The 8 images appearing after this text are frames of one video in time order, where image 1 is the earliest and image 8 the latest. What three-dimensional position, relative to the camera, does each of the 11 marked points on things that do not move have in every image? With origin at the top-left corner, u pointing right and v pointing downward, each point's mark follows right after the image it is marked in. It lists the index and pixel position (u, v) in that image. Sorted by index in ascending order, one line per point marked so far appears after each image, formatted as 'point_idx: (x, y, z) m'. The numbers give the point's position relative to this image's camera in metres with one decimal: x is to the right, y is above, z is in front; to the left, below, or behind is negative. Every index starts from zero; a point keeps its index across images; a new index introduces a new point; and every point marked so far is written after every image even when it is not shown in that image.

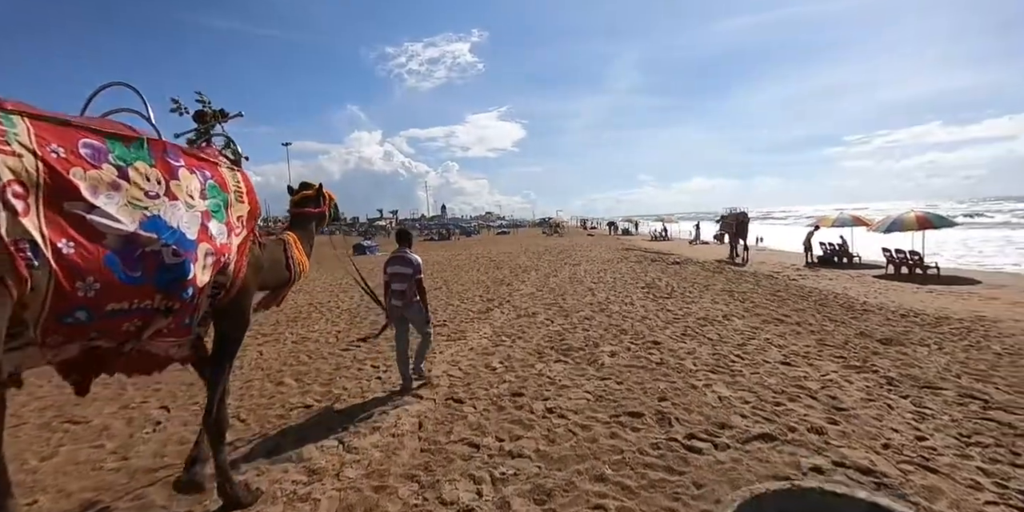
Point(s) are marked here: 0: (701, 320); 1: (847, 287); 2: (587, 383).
0: (+3.2, -1.1, +7.8) m
1: (+10.8, -1.1, +14.7) m
2: (+0.8, -1.4, +5.2) m
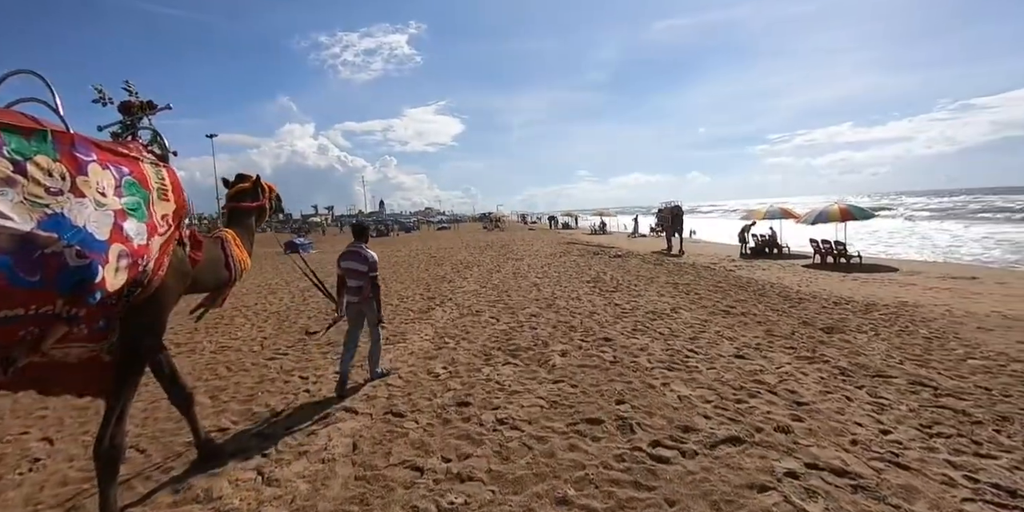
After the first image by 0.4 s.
0: (+2.3, -1.0, +7.6) m
1: (+9.0, -0.8, +15.4) m
2: (+0.3, -1.4, +4.8) m
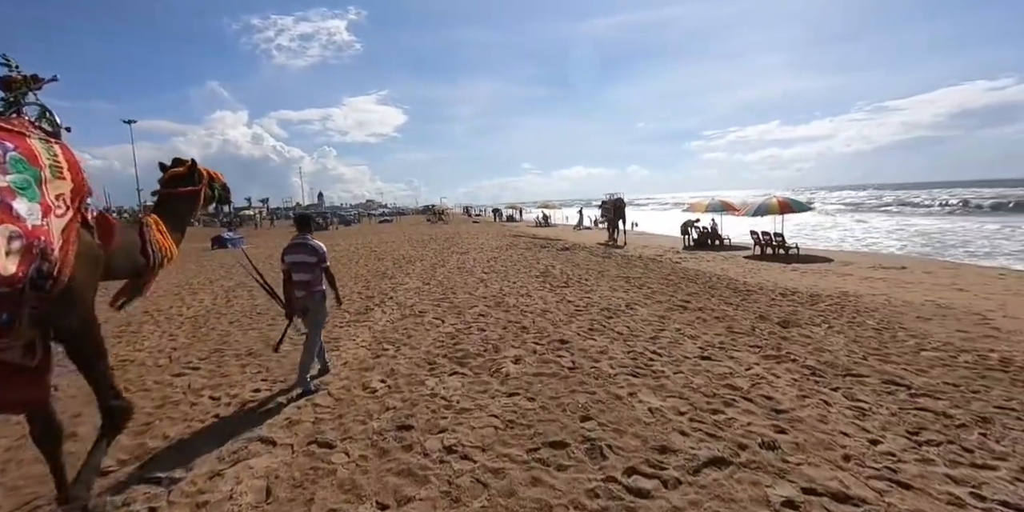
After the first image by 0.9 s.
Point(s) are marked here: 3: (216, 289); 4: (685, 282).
0: (+1.5, -0.9, +7.2) m
1: (+7.3, -0.5, +15.7) m
2: (-0.2, -1.3, +4.1) m
3: (-7.6, -0.8, +11.8) m
4: (+4.5, -0.7, +12.0) m
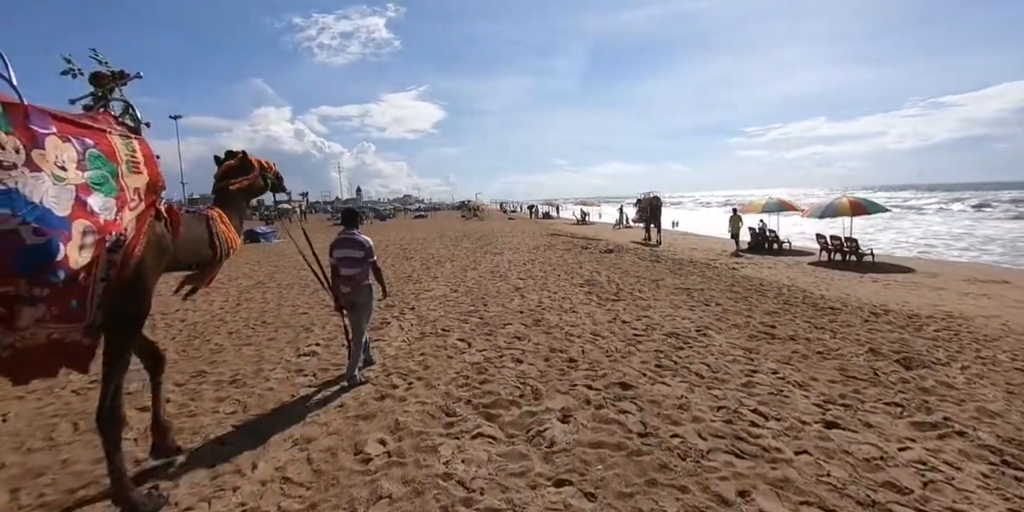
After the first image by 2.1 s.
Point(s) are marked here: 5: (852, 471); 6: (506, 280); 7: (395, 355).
0: (+2.0, -1.1, +5.7) m
1: (+8.4, -0.7, +13.8) m
2: (+0.1, -1.5, +2.8) m
3: (-6.7, -0.8, +11.1) m
4: (+5.4, -0.9, +10.3) m
5: (+2.2, -1.4, +3.0) m
6: (-0.1, -0.6, +10.6) m
7: (-1.4, -1.2, +5.5) m
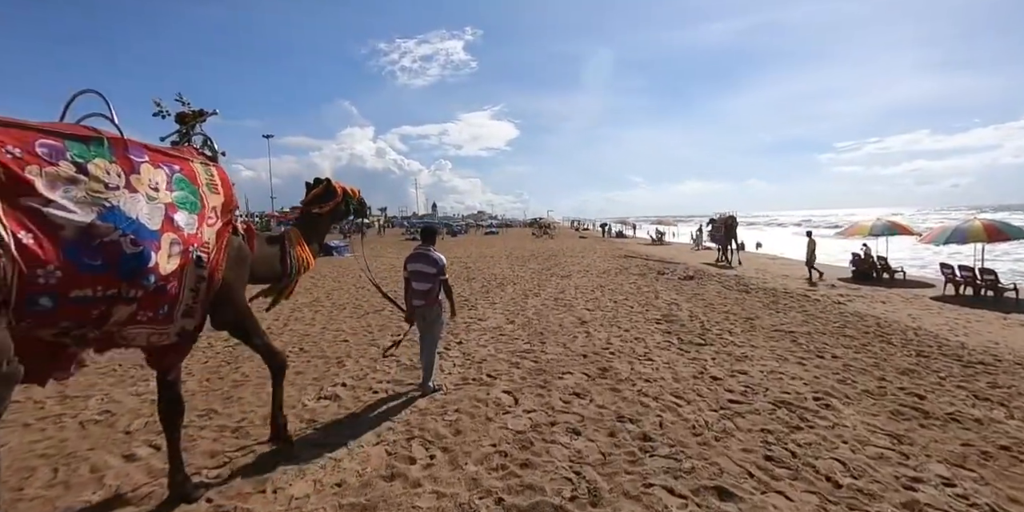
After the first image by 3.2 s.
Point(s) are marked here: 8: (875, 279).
0: (+2.6, -1.5, +4.3) m
1: (+10.1, -1.6, +11.3) m
2: (+0.2, -1.7, +1.7) m
3: (-5.3, -1.2, +10.9) m
4: (+6.6, -1.6, +8.3) m
5: (+2.4, -1.7, +1.6) m
6: (+1.2, -1.1, +9.4) m
7: (-0.9, -1.5, +4.5) m
8: (+15.4, -1.0, +19.5) m
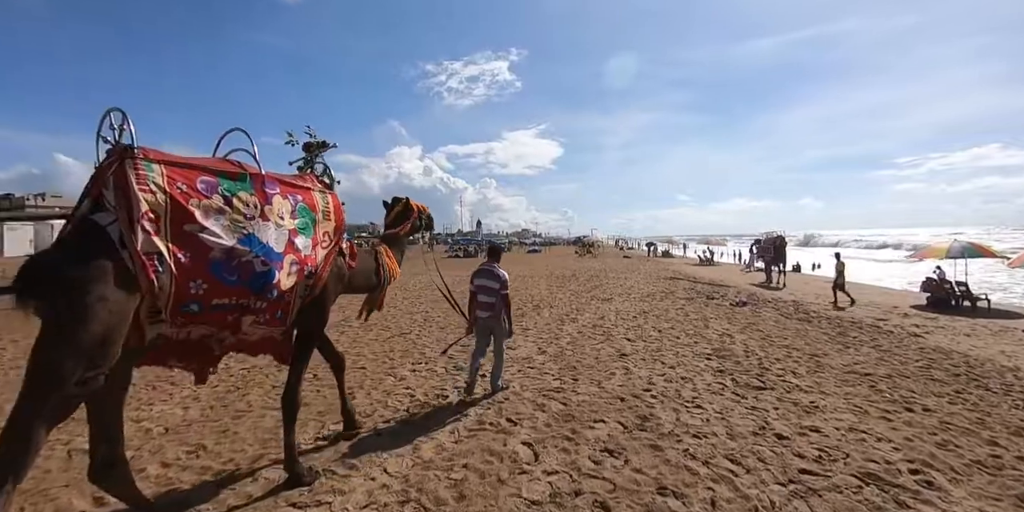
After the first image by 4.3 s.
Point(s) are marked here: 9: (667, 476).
0: (+2.7, -1.8, +3.4) m
1: (+10.8, -2.3, +9.7) m
2: (+0.1, -1.9, +1.0) m
3: (-4.5, -1.6, +10.7) m
4: (+7.1, -2.1, +7.0) m
5: (+2.2, -1.9, +0.7) m
6: (+1.8, -1.6, +8.6) m
7: (-0.7, -1.7, +3.9) m
8: (+16.9, -2.0, +17.3) m
9: (+1.2, -1.7, +3.6) m
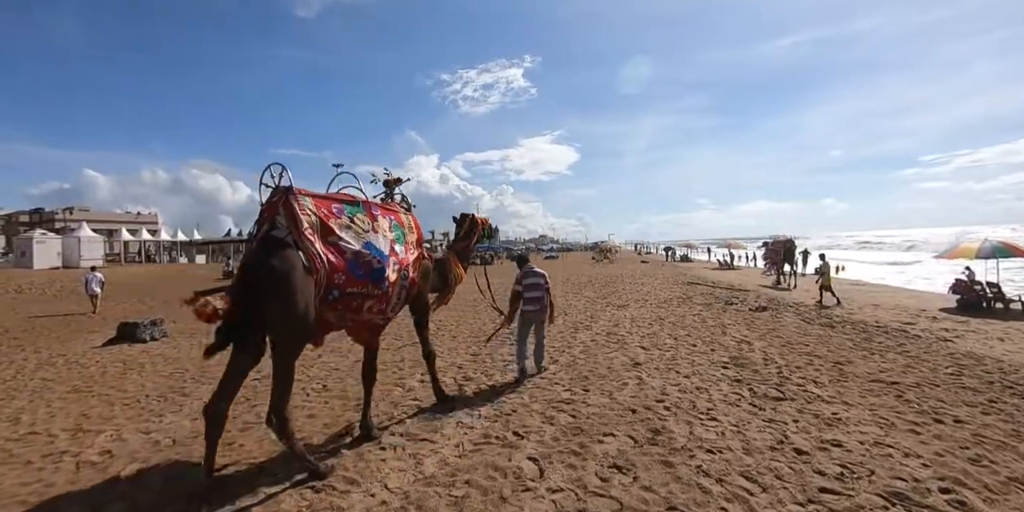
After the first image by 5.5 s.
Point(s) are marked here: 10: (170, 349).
0: (+2.7, -1.8, +3.2) m
1: (+11.1, -2.3, +9.1) m
2: (+0.1, -1.9, +0.9) m
3: (-4.2, -1.8, +10.7) m
4: (+7.2, -2.1, +6.6) m
5: (+2.2, -1.9, +0.5) m
6: (+2.0, -1.7, +8.4) m
7: (-0.7, -1.8, +3.8) m
8: (+17.4, -2.1, +16.6) m
9: (+1.2, -1.8, +3.4) m
10: (-8.6, -2.3, +11.6) m
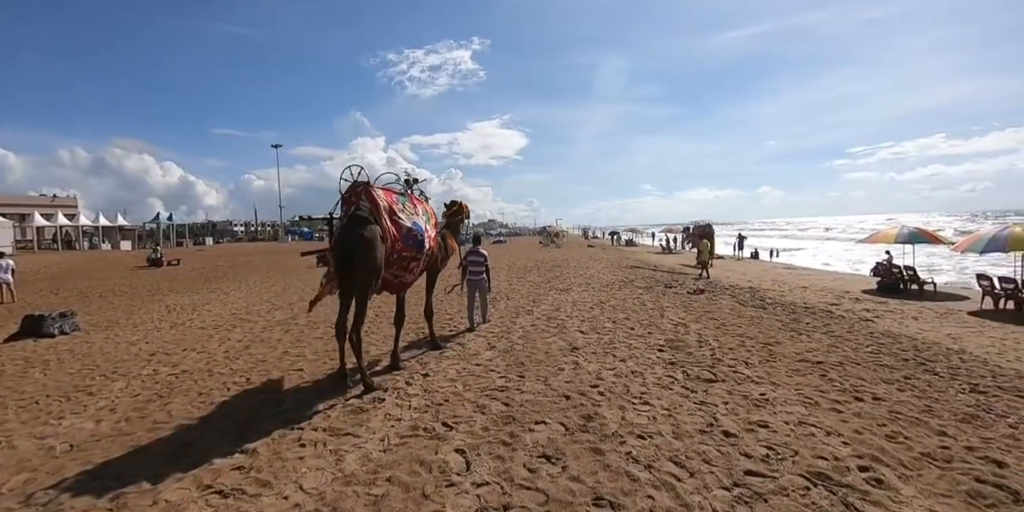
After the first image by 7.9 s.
0: (+2.2, -1.7, +3.2) m
1: (+9.9, -2.0, +10.0) m
2: (-0.2, -1.9, +0.7) m
3: (-5.4, -1.5, +10.0) m
4: (+6.3, -1.9, +7.1) m
5: (+1.9, -1.9, +0.5) m
6: (+0.9, -1.4, +8.4) m
7: (-1.3, -1.7, +3.6) m
8: (+15.4, -1.5, +18.1) m
9: (+0.7, -1.6, +3.3) m
10: (-9.9, -2.0, +10.6) m
